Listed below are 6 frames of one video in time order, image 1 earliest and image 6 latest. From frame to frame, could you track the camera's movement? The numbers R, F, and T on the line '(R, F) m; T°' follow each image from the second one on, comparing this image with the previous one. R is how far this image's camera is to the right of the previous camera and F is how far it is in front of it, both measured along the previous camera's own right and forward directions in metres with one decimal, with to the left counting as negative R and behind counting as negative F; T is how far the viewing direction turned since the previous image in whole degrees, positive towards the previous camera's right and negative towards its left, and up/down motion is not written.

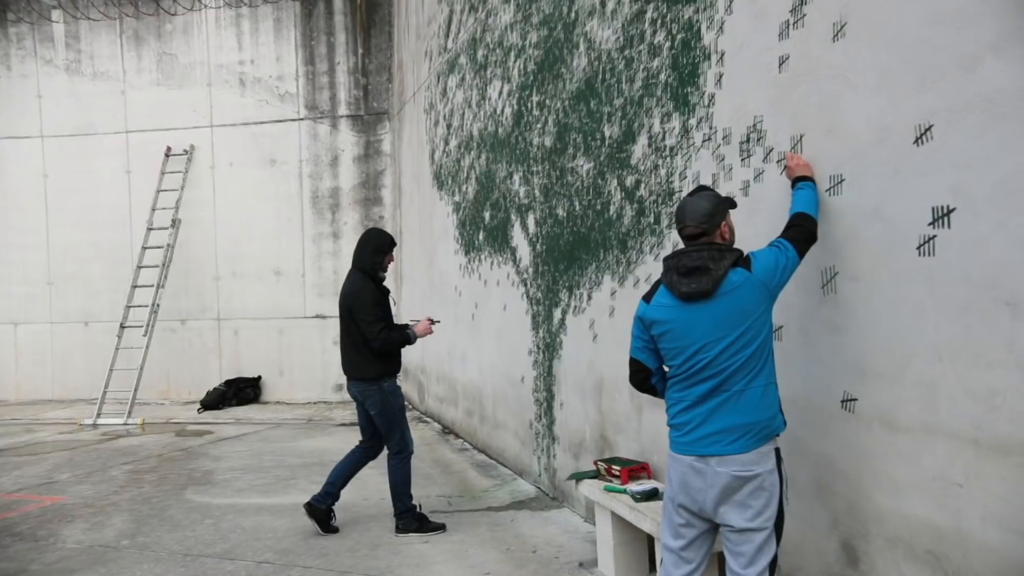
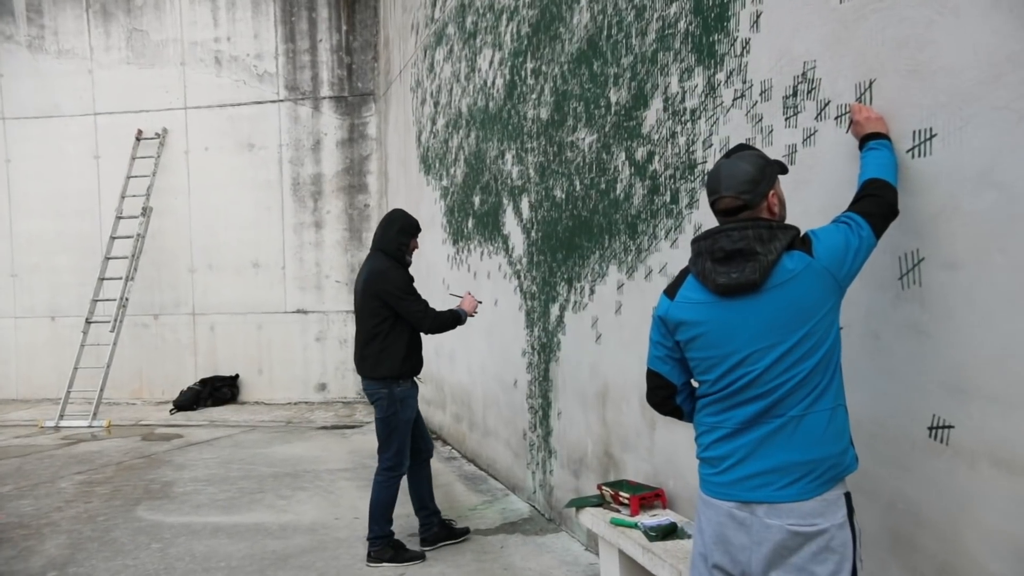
(0.0, +0.5) m; 0°
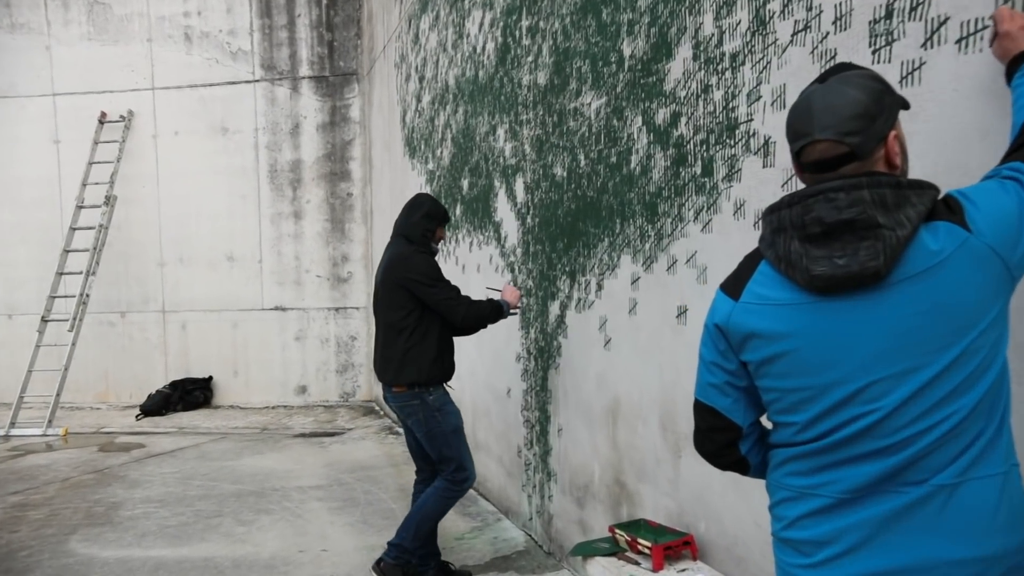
(0.0, +0.5) m; 0°
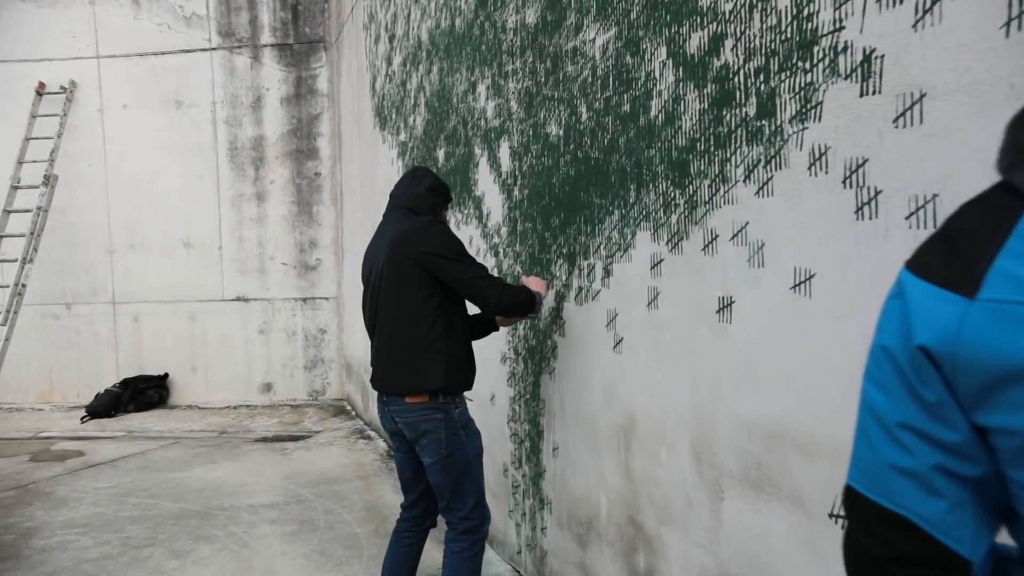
(0.0, +0.6) m; +1°
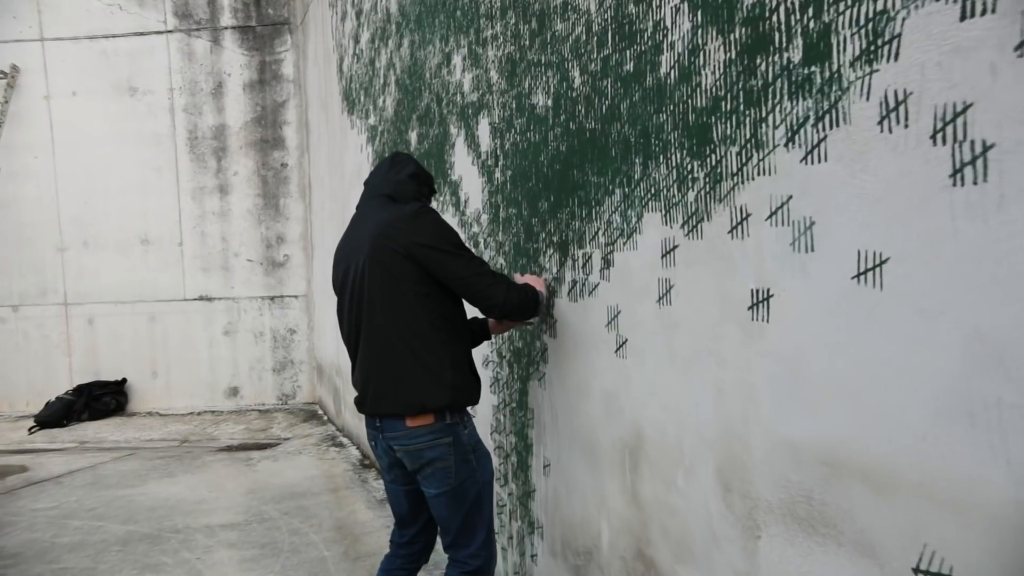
(0.0, +0.3) m; +2°
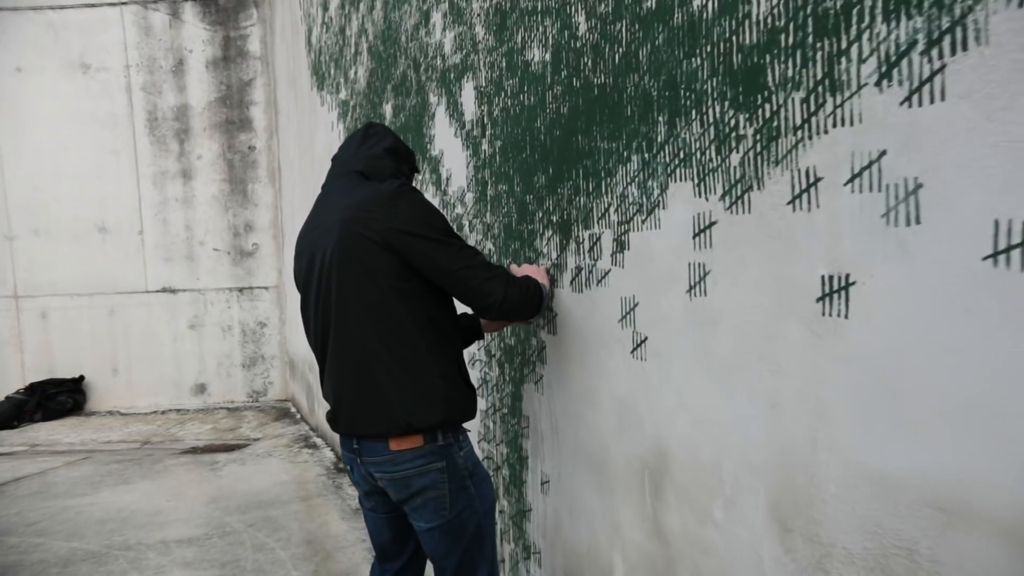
(0.0, +0.3) m; +2°
